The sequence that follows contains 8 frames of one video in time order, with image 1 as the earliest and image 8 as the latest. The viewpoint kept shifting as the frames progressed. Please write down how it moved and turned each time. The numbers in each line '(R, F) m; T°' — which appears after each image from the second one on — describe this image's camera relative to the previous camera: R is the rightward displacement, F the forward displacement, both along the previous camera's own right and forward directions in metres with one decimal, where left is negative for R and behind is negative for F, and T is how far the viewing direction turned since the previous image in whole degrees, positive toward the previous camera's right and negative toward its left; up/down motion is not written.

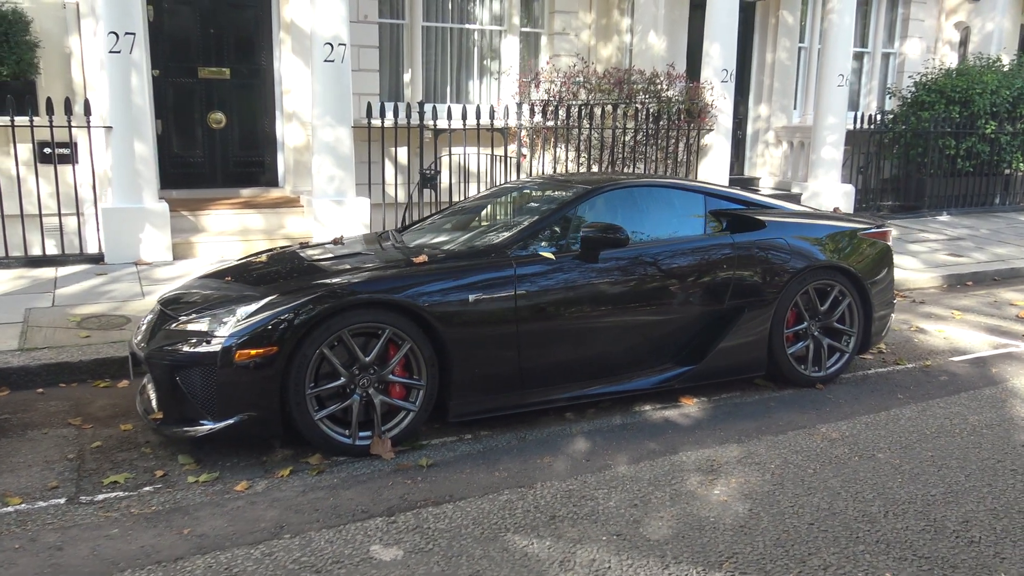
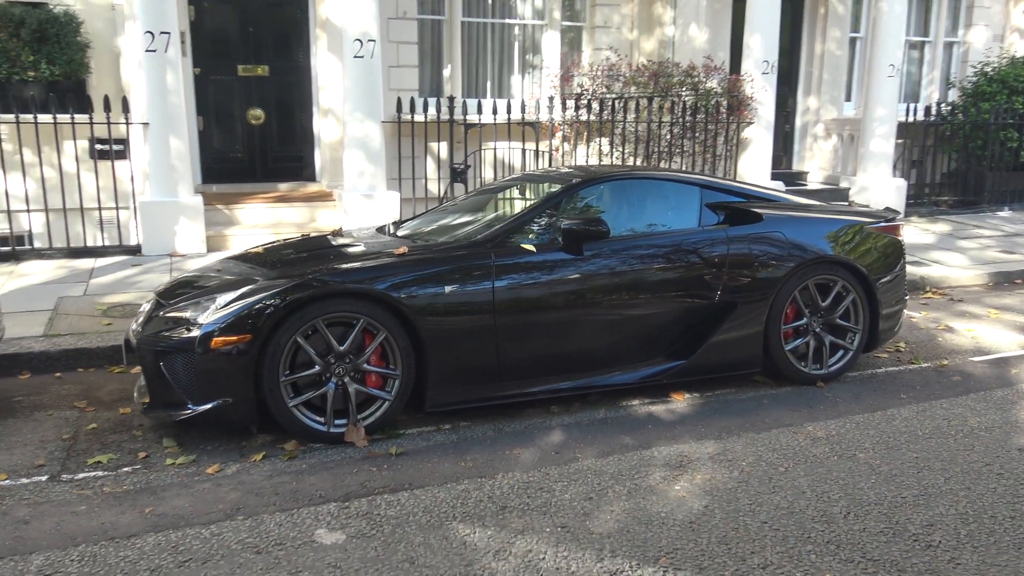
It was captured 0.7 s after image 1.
(+0.5, 0.0) m; -5°
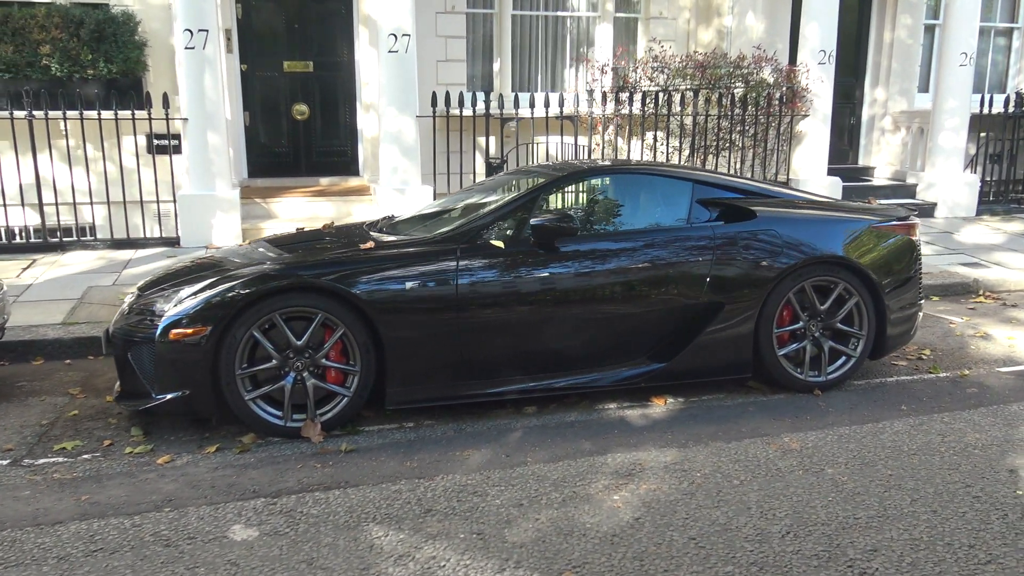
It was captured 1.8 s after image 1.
(+0.7, +0.1) m; -6°
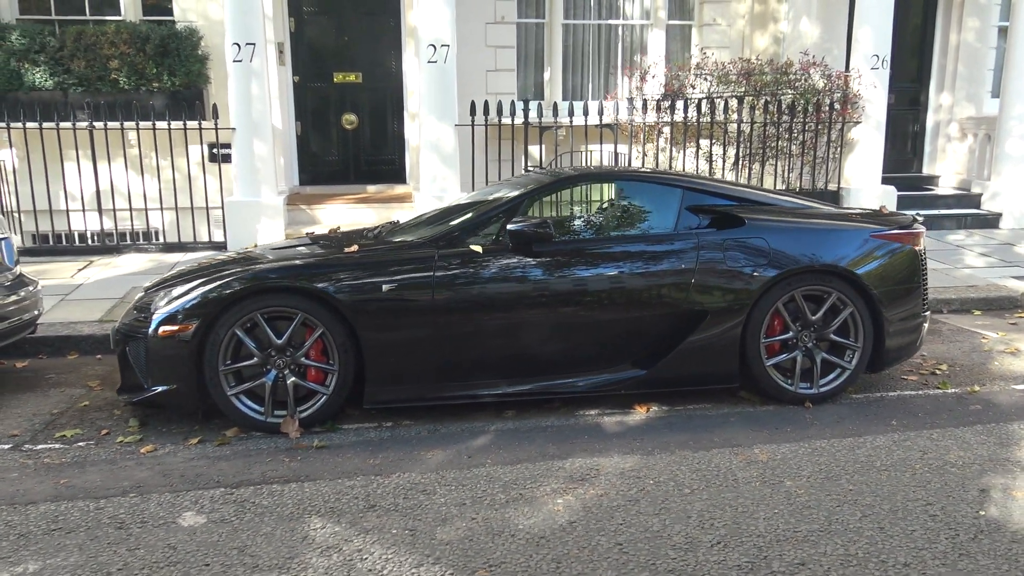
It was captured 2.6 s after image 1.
(+0.6, 0.0) m; -6°
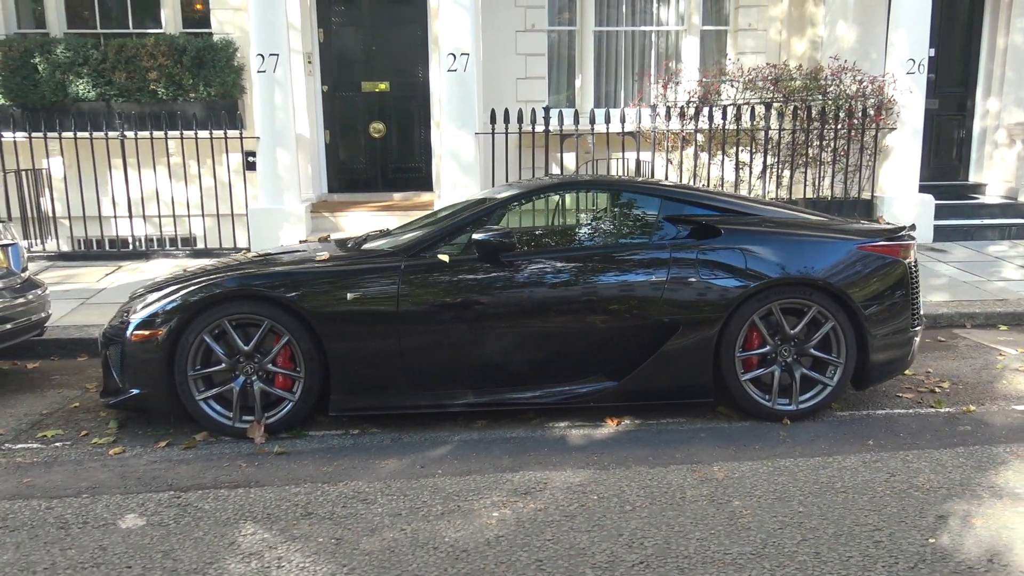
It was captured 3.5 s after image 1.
(+0.5, 0.0) m; -4°
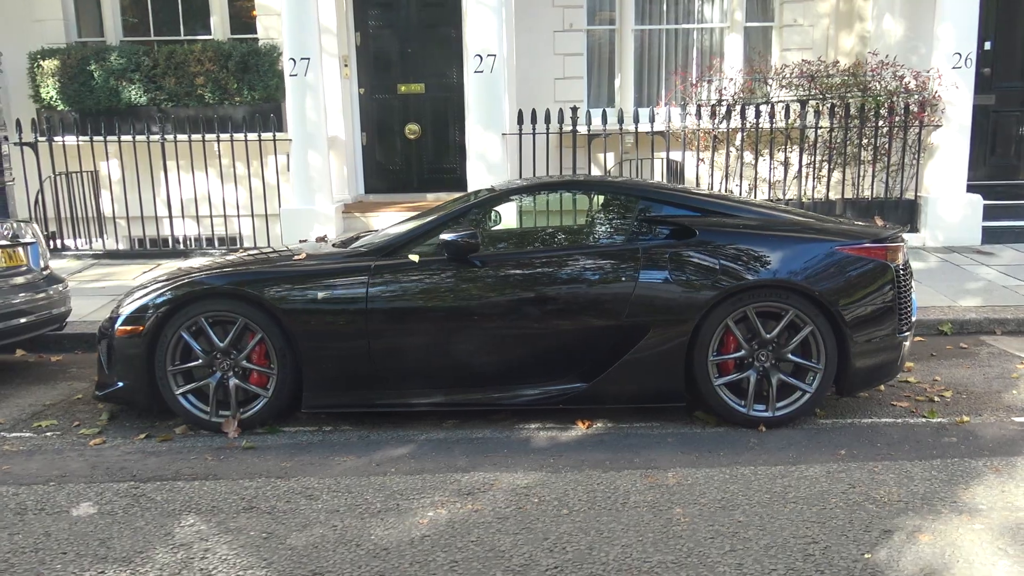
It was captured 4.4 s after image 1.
(+0.6, 0.0) m; -5°
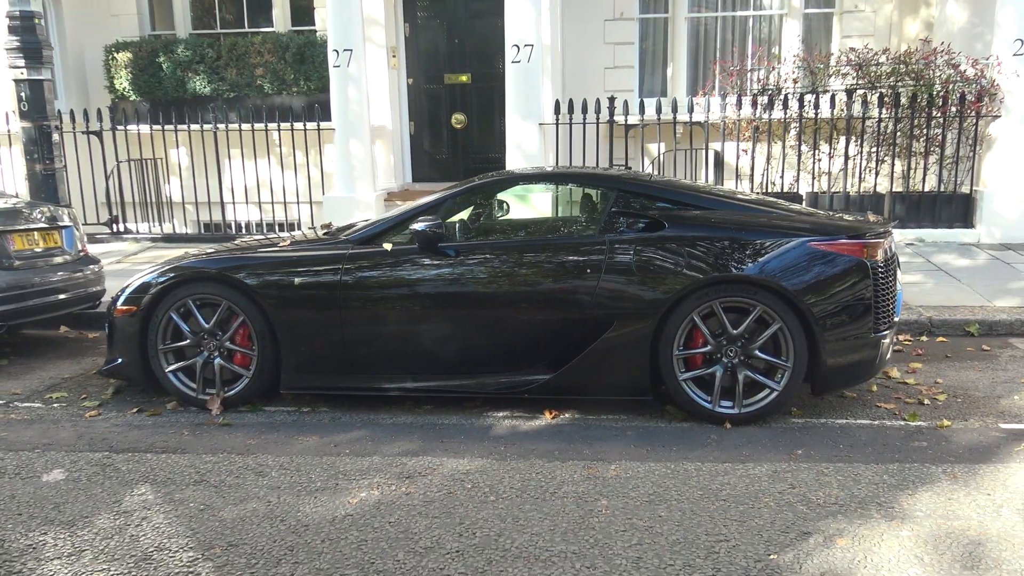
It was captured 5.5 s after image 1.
(+0.7, 0.0) m; -6°
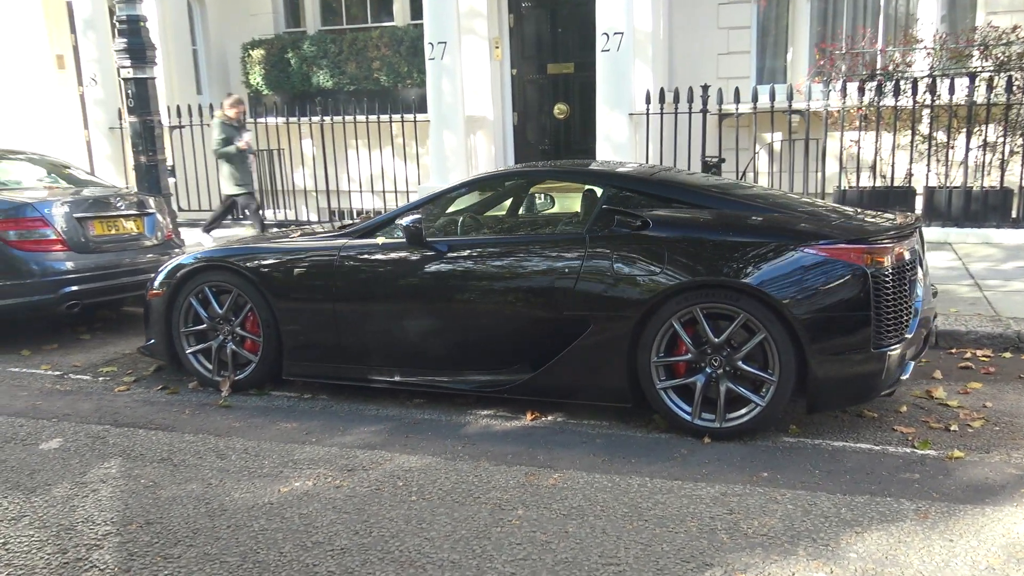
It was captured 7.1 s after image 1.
(+1.0, +0.2) m; -12°
